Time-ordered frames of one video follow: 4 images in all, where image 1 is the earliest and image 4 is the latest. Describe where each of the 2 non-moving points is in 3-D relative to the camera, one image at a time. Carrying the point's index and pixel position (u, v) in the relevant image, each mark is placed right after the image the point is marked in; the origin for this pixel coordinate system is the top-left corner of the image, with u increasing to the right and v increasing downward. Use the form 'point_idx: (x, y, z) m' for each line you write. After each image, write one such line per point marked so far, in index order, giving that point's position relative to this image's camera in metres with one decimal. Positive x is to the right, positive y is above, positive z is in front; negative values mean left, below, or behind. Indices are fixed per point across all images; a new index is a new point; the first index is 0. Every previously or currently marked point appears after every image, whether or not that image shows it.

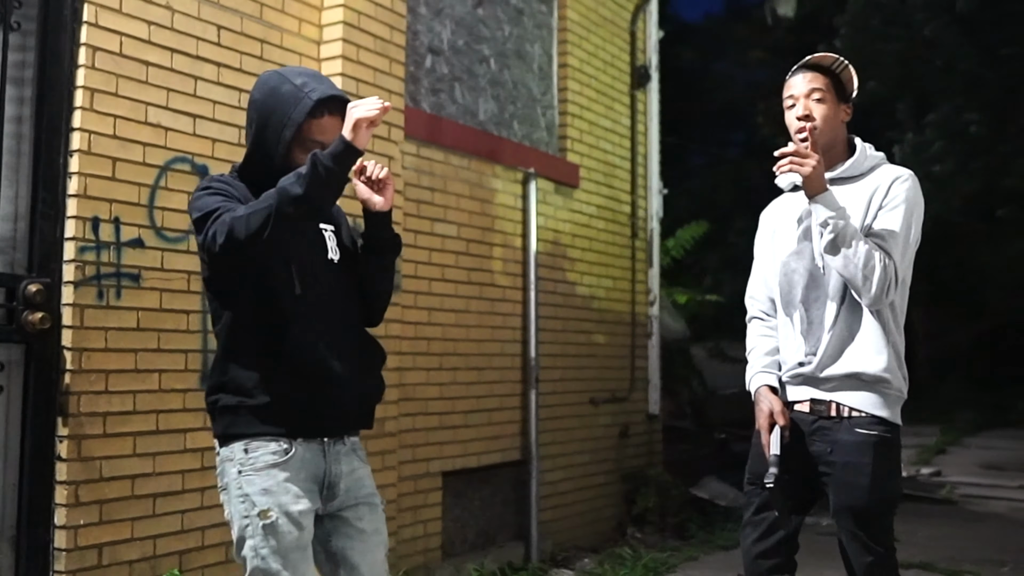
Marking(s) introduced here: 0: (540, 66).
0: (+0.1, +1.2, +4.6) m
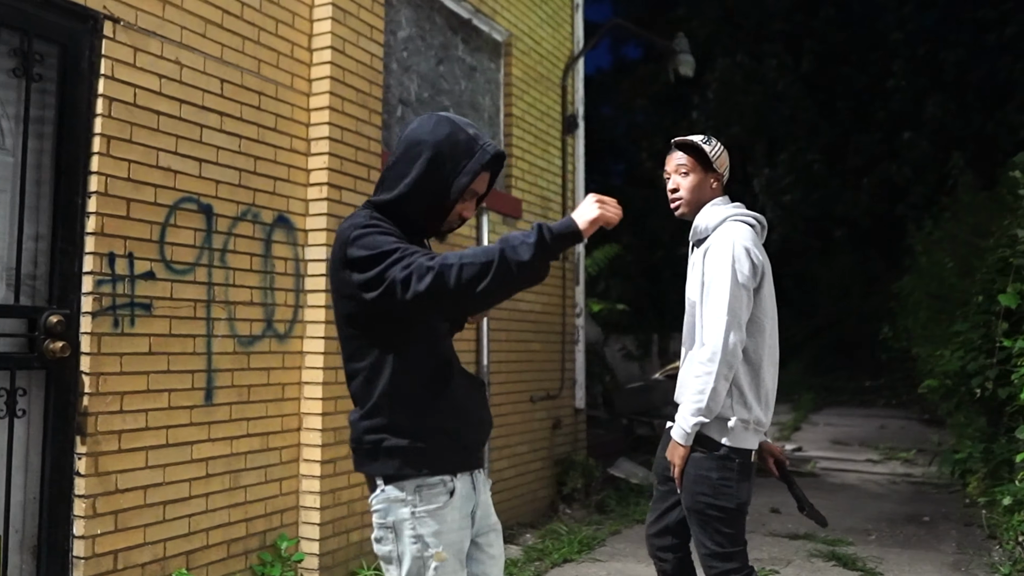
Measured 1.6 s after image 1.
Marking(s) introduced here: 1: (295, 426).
0: (-0.2, +1.1, +5.3) m
1: (-1.2, -0.8, +5.0) m
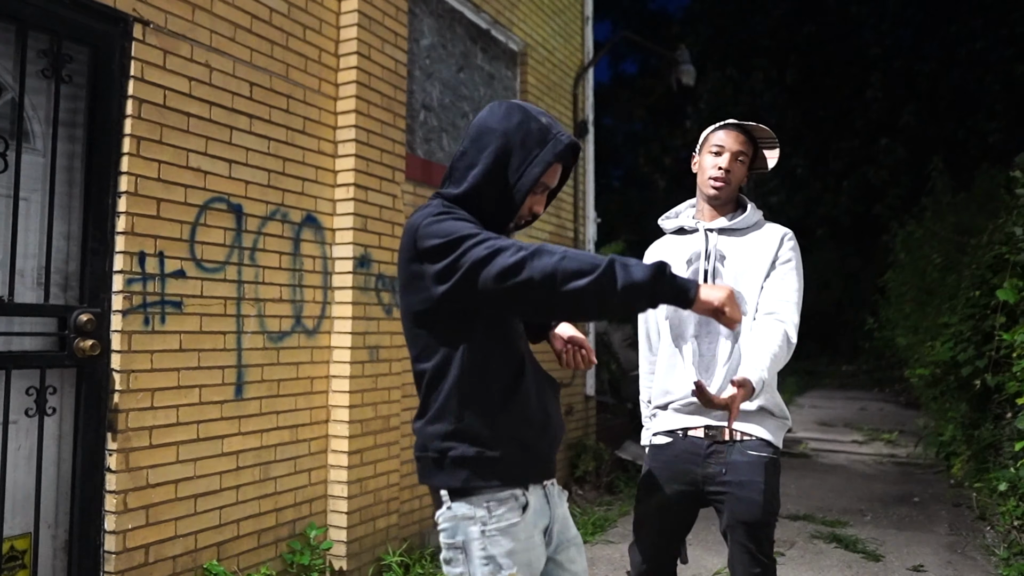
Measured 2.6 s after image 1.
0: (-0.1, +1.1, +5.4) m
1: (-1.1, -0.8, +5.1) m
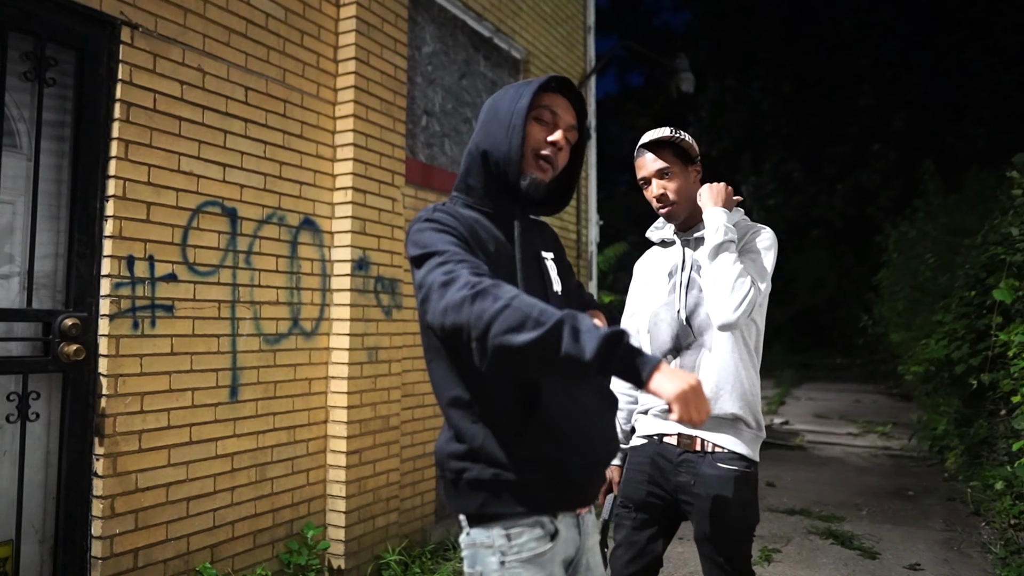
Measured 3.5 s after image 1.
0: (-0.1, +1.1, +5.4) m
1: (-1.1, -0.8, +5.2) m
